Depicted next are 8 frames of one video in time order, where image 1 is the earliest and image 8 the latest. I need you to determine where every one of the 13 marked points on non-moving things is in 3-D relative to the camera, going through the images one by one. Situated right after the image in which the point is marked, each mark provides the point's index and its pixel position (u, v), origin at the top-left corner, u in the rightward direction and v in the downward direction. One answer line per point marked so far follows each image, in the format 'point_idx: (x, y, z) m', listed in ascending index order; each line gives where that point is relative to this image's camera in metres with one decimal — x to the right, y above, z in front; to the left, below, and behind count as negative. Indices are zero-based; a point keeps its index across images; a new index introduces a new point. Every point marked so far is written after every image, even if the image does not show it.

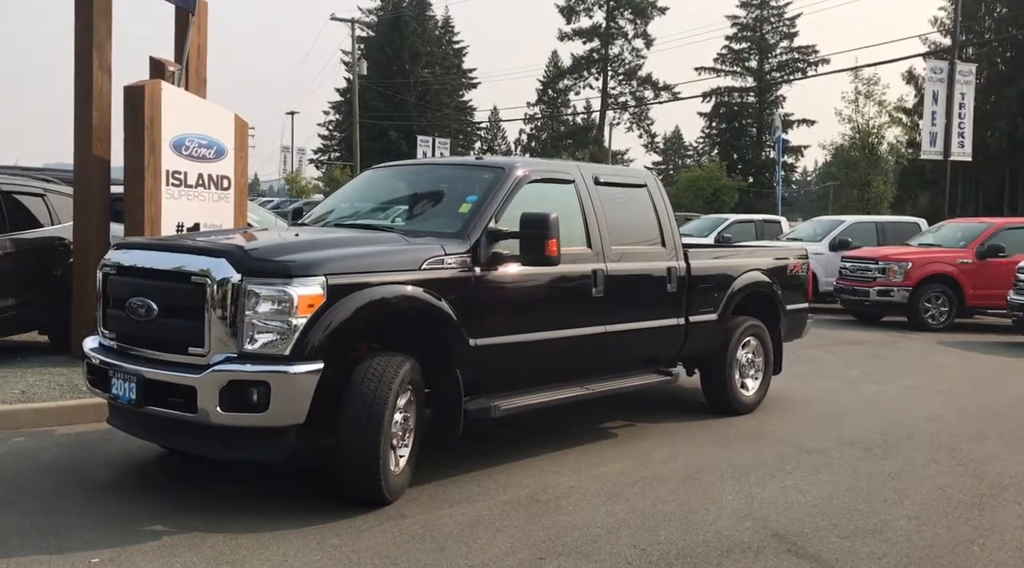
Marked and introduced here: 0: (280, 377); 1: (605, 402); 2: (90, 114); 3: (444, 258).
0: (-1.1, -0.5, +4.2) m
1: (+0.9, -1.1, +7.9) m
2: (-4.4, +1.8, +9.0) m
3: (-0.4, +0.2, +5.1) m
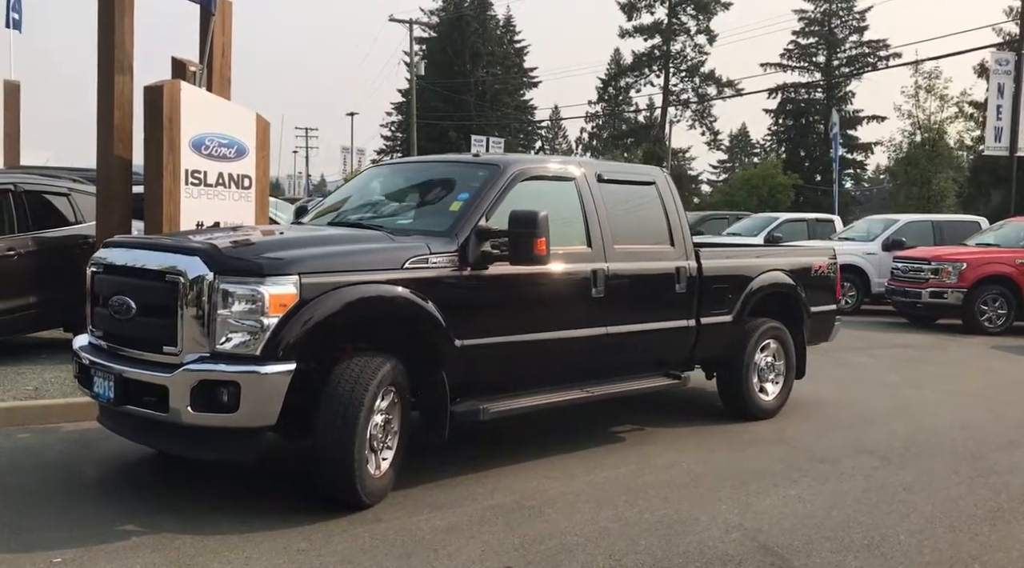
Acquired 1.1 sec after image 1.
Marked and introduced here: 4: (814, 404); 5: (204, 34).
0: (-1.3, -0.4, +4.2) m
1: (+1.0, -1.1, +7.7) m
2: (-4.2, +1.8, +9.1) m
3: (-0.5, +0.2, +5.0) m
4: (+3.1, -1.2, +8.7) m
5: (-3.7, +3.1, +10.5) m
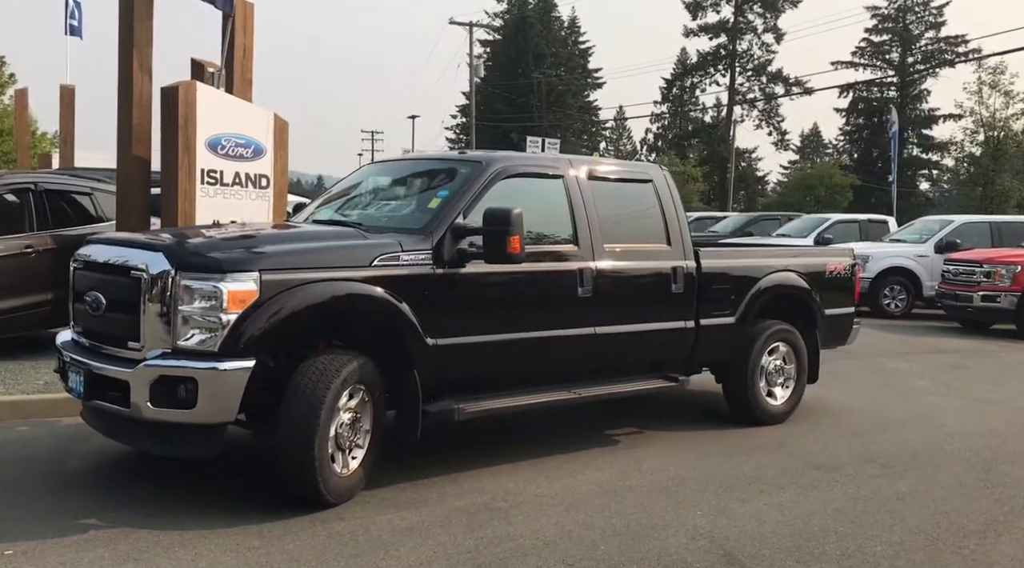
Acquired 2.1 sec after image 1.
0: (-1.5, -0.4, +4.2) m
1: (+1.0, -1.1, +7.5) m
2: (-4.1, +1.8, +9.3) m
3: (-0.6, +0.2, +4.9) m
4: (+3.2, -1.2, +8.5) m
5: (-3.5, +3.1, +10.7) m
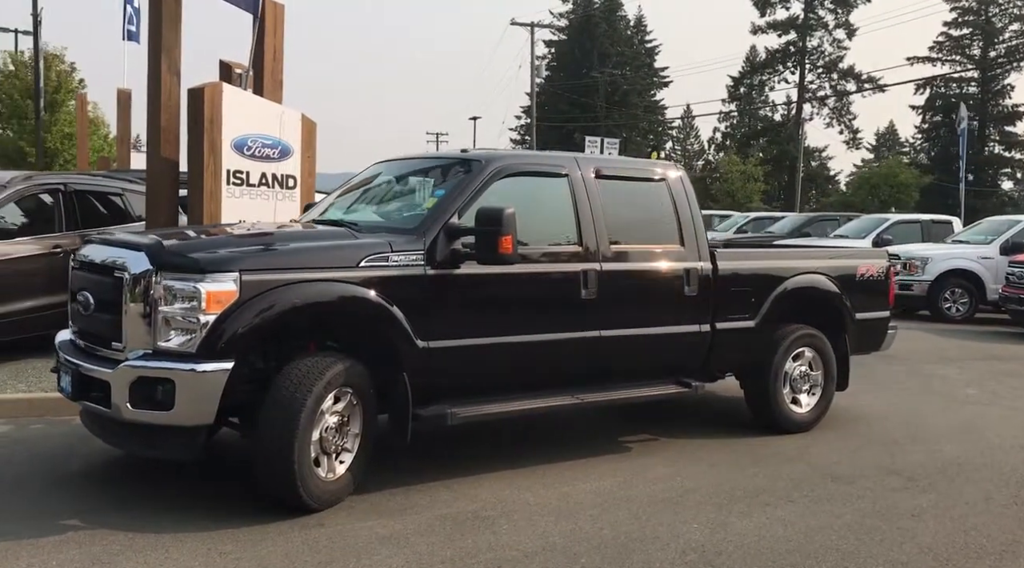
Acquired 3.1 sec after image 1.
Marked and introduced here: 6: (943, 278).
0: (-1.6, -0.4, +4.1) m
1: (+1.1, -1.1, +7.3) m
2: (-3.9, +1.8, +9.4) m
3: (-0.7, +0.2, +4.8) m
4: (+3.4, -1.3, +8.1) m
5: (-3.2, +3.1, +10.7) m
6: (+8.0, +0.1, +16.0) m
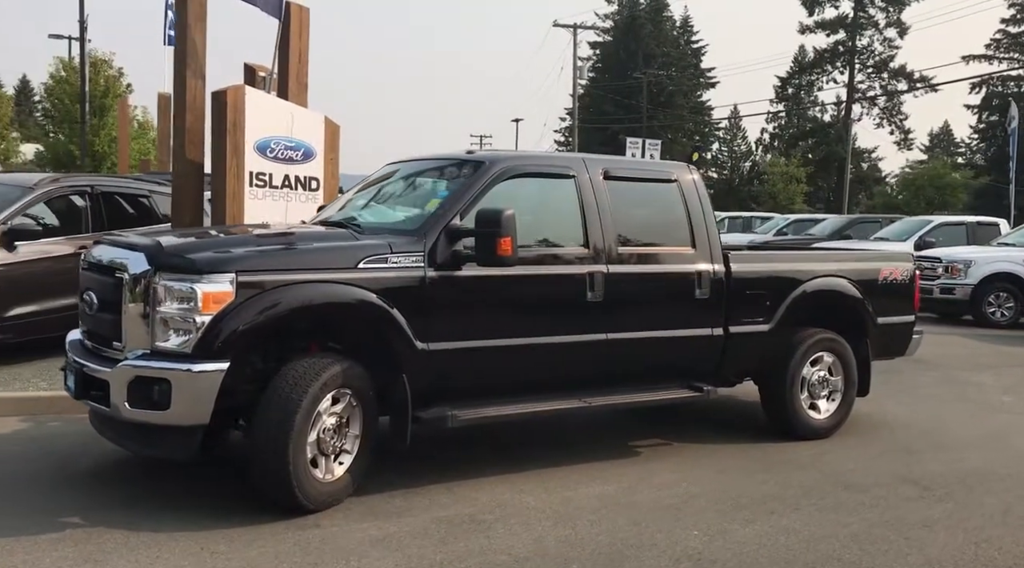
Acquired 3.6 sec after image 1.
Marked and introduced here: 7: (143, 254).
0: (-1.6, -0.4, +4.1) m
1: (+1.2, -1.1, +7.2) m
2: (-3.6, +1.8, +9.5) m
3: (-0.7, +0.2, +4.8) m
4: (+3.5, -1.3, +7.9) m
5: (-2.9, +3.1, +10.8) m
6: (+8.5, 0.0, +15.6) m
7: (-1.9, +0.2, +4.4) m
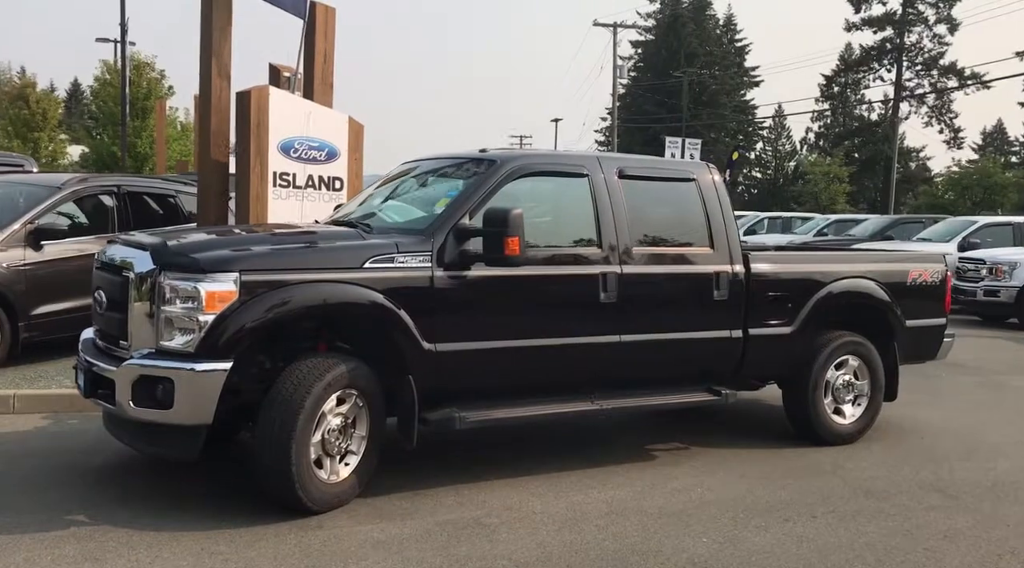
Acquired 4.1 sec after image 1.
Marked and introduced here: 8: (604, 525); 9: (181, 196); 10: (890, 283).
0: (-1.6, -0.4, +4.1) m
1: (+1.4, -1.1, +7.1) m
2: (-3.4, +1.8, +9.6) m
3: (-0.6, +0.2, +4.8) m
4: (+3.7, -1.3, +7.7) m
5: (-2.6, +3.1, +10.9) m
6: (+9.0, 0.0, +15.1) m
7: (-1.8, +0.2, +4.4) m
8: (+0.5, -1.3, +4.5) m
9: (-3.9, +1.0, +10.1) m
10: (+3.1, 0.0, +7.0) m
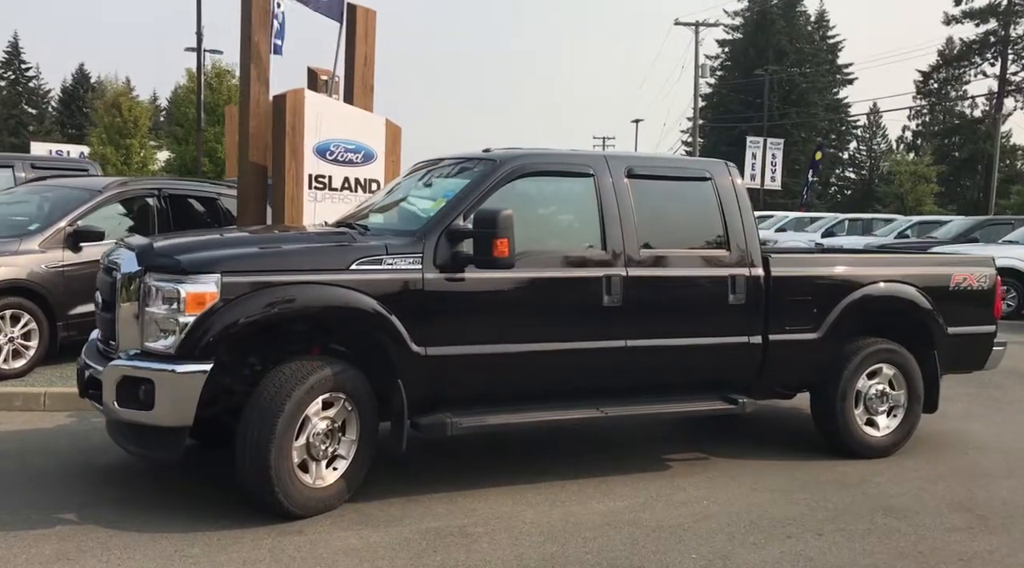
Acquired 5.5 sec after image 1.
0: (-1.7, -0.4, +4.2) m
1: (+1.5, -1.1, +6.9) m
2: (-3.0, +1.8, +9.8) m
3: (-0.7, +0.1, +4.7) m
4: (+3.9, -1.3, +7.2) m
5: (-2.1, +3.0, +11.0) m
6: (+9.8, -0.1, +14.2) m
7: (-1.9, +0.1, +4.4) m
8: (+0.4, -1.3, +4.3) m
9: (-3.5, +1.0, +10.3) m
10: (+3.2, 0.0, +6.7) m
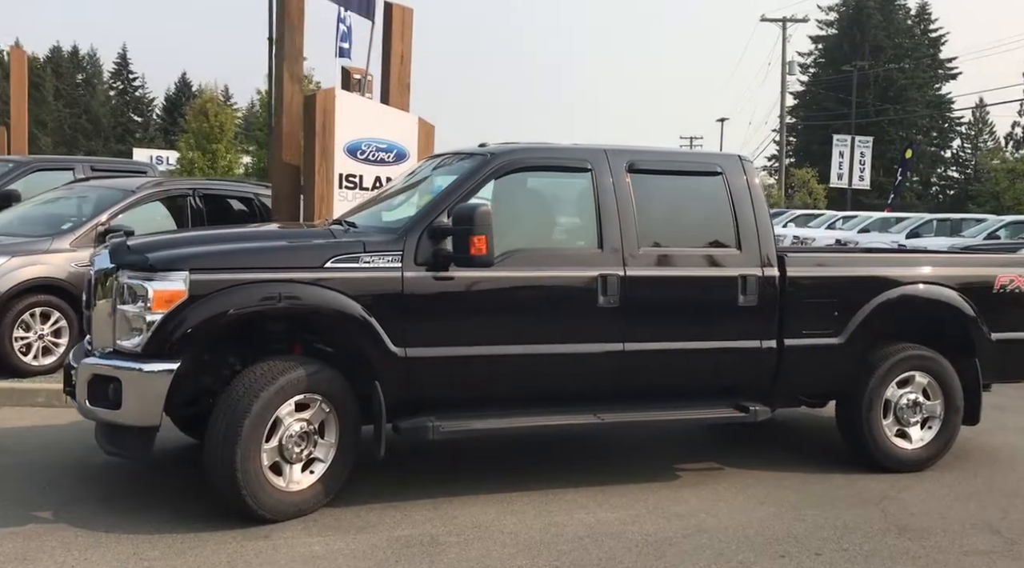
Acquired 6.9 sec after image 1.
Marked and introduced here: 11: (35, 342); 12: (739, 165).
0: (-1.8, -0.4, +4.1) m
1: (+1.6, -1.2, +6.5) m
2: (-2.7, +1.8, +9.8) m
3: (-0.8, +0.1, +4.6) m
4: (+4.0, -1.4, +6.7) m
5: (-1.6, +3.0, +10.9) m
6: (+10.5, -0.1, +13.1) m
7: (-2.0, +0.2, +4.4) m
8: (+0.3, -1.3, +4.1) m
9: (-3.1, +1.0, +10.4) m
10: (+3.3, 0.0, +6.2) m
11: (-4.4, -0.5, +7.9) m
12: (+1.5, +0.8, +5.7) m
